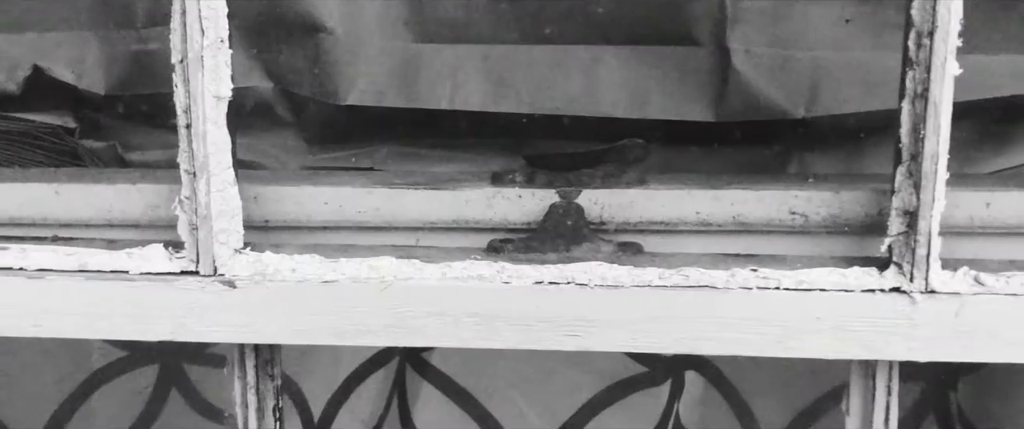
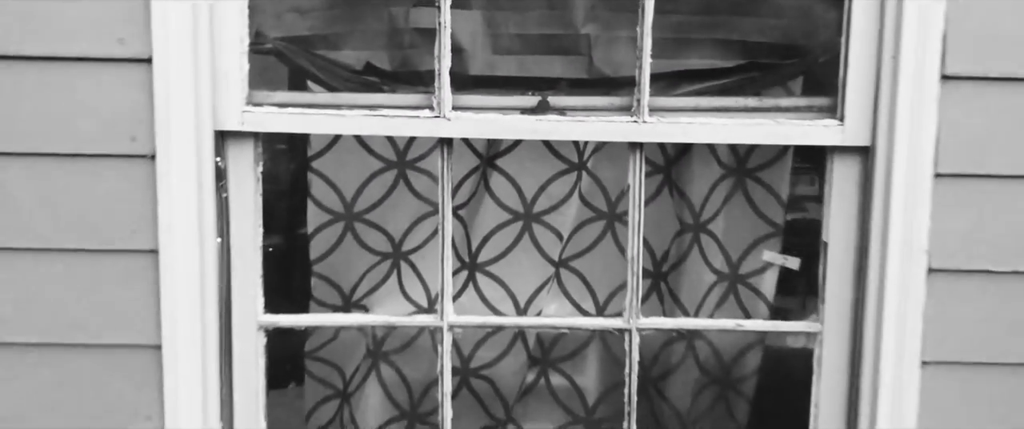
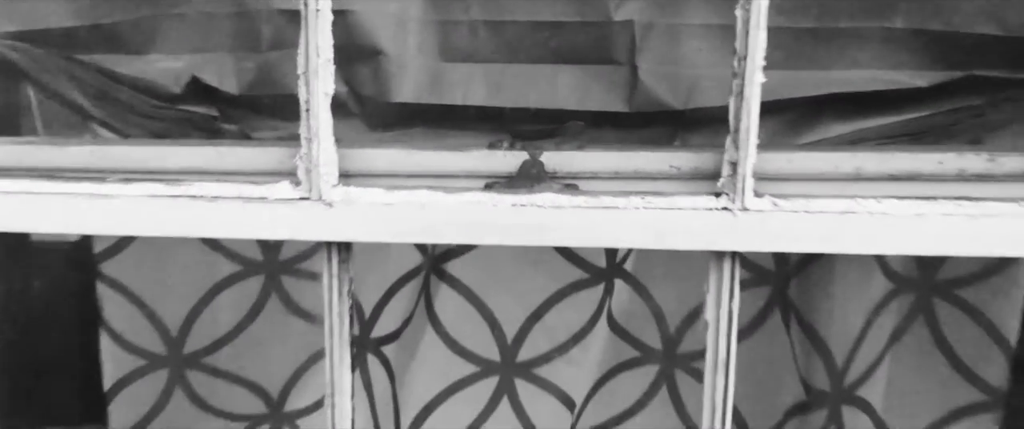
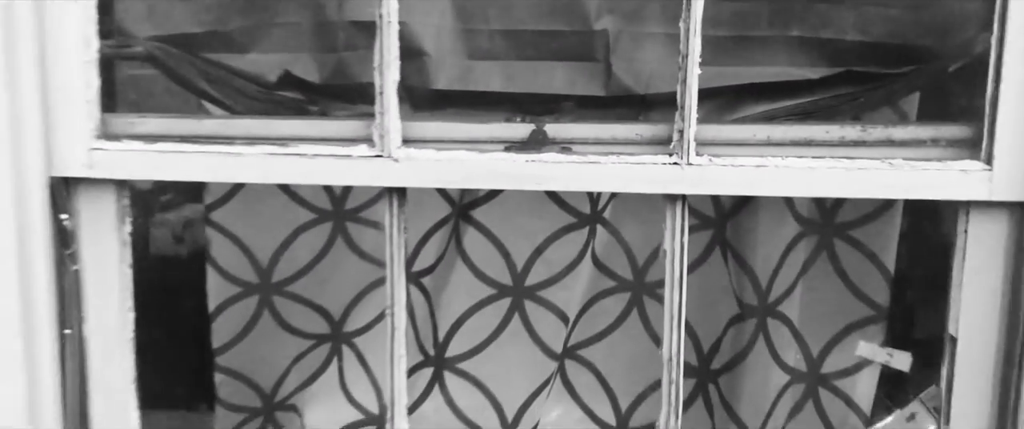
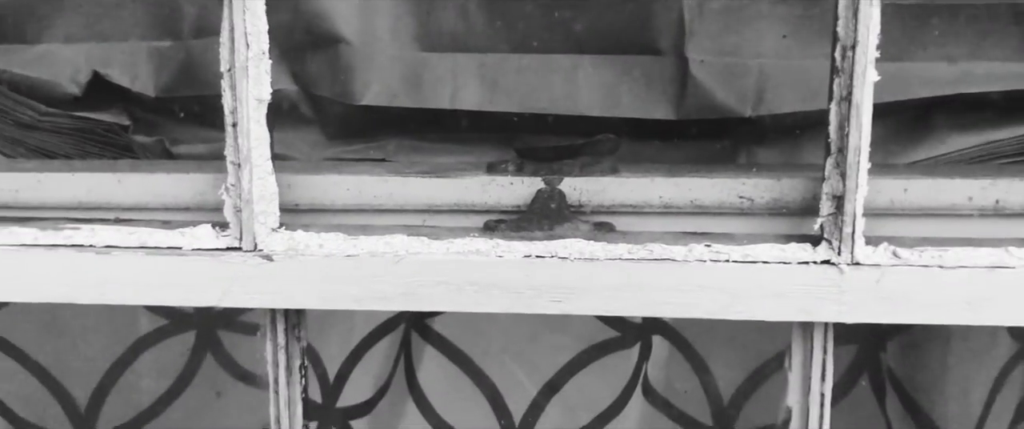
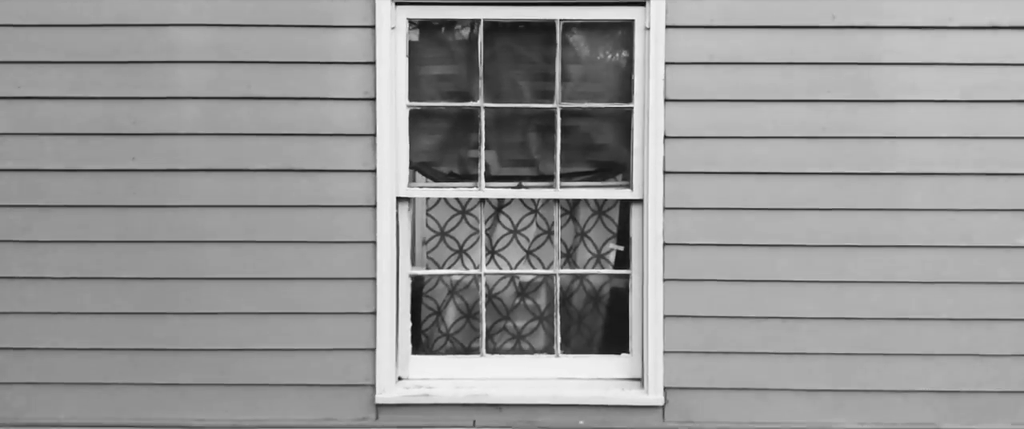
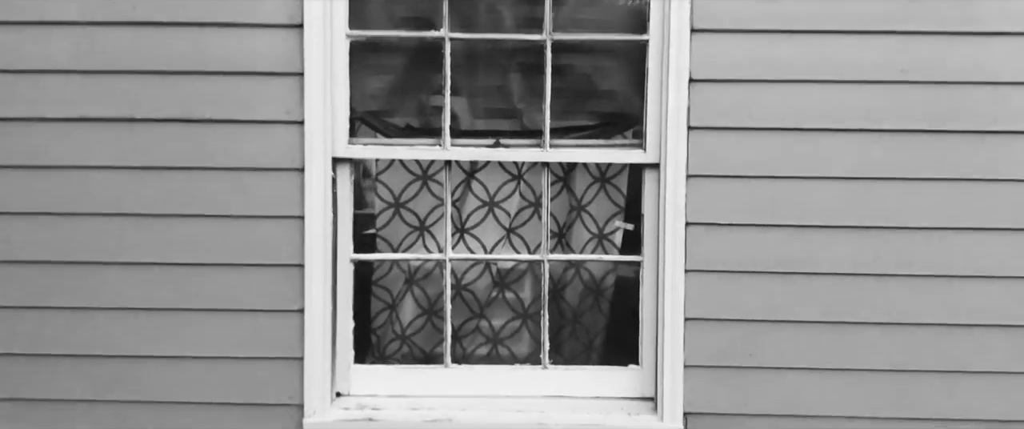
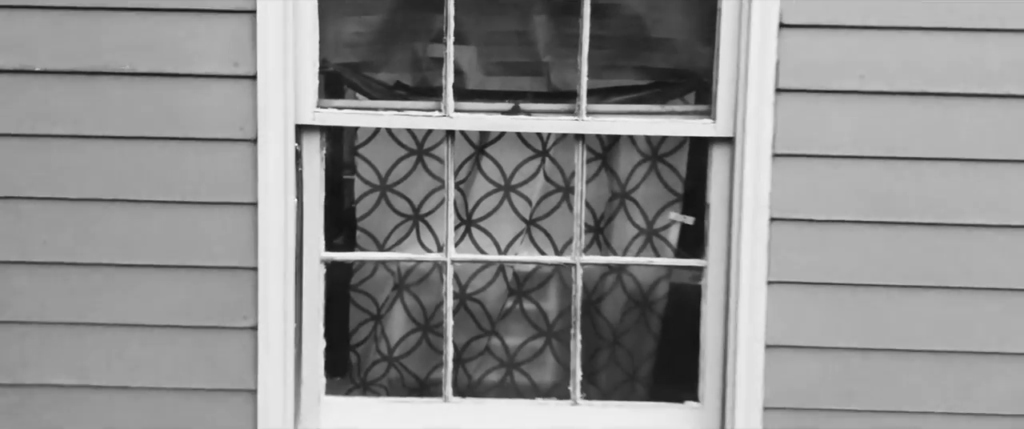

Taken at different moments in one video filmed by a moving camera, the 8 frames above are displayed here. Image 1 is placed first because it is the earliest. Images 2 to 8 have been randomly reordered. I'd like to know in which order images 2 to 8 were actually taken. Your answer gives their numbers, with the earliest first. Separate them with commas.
5, 3, 4, 2, 8, 7, 6
